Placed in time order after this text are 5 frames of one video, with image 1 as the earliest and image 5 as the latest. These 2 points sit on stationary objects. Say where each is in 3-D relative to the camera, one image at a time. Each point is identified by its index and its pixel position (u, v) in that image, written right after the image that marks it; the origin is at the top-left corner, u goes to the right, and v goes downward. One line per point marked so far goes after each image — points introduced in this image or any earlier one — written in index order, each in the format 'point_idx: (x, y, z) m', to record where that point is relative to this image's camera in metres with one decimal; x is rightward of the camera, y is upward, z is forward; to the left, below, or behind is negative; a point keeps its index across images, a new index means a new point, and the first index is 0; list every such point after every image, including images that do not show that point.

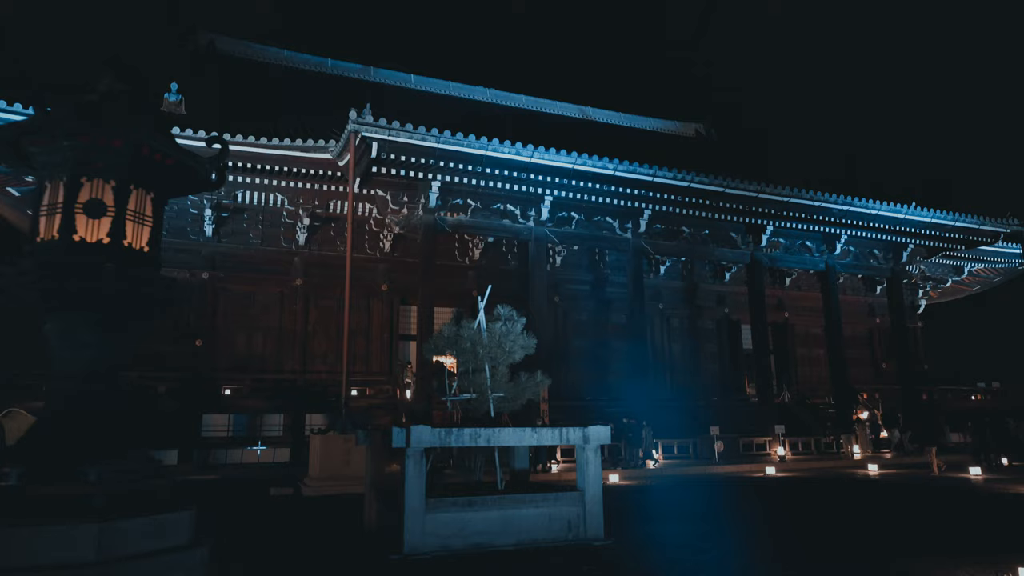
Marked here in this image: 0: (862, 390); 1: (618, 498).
0: (+11.5, -3.4, +19.9) m
1: (+1.8, -3.7, +10.5) m
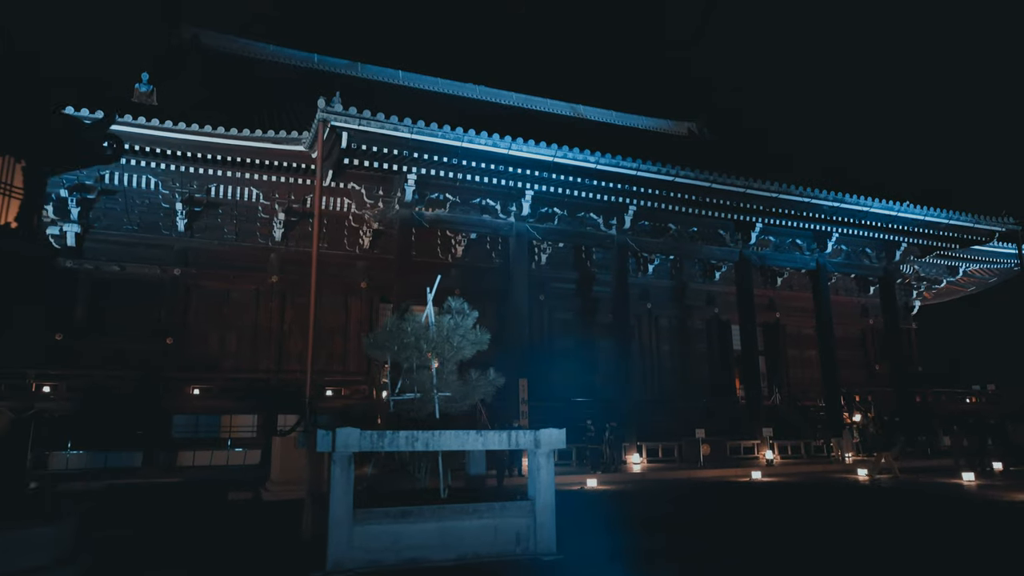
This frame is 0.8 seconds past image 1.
0: (+11.0, -3.4, +19.5) m
1: (+1.3, -3.6, +10.1) m
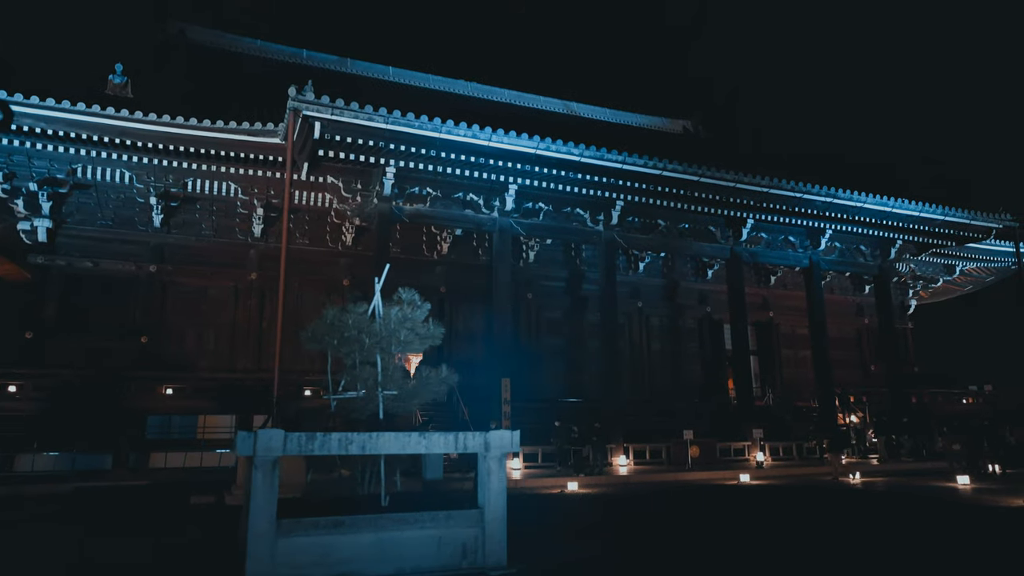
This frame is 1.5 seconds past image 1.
0: (+10.6, -3.3, +19.1) m
1: (+0.9, -3.6, +9.7) m
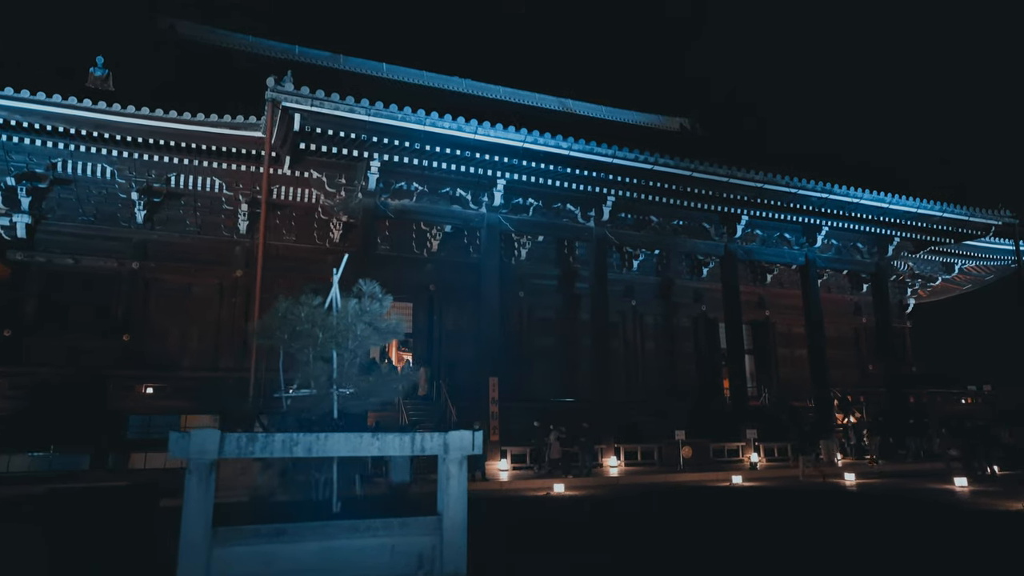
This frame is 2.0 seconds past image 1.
0: (+10.4, -3.3, +18.8) m
1: (+0.7, -3.5, +9.4) m
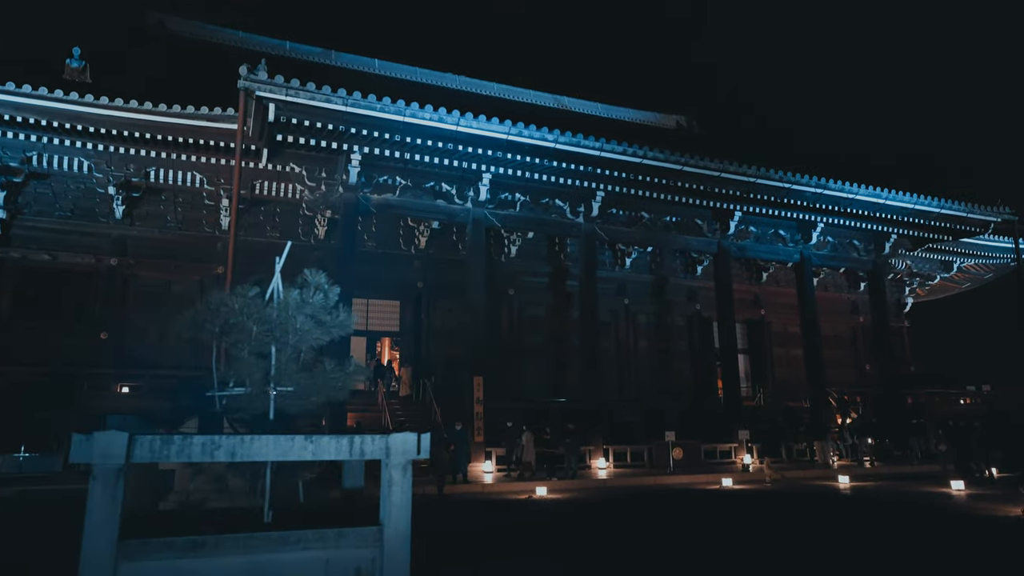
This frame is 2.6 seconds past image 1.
0: (+10.1, -3.2, +18.5) m
1: (+0.4, -3.4, +9.1) m
